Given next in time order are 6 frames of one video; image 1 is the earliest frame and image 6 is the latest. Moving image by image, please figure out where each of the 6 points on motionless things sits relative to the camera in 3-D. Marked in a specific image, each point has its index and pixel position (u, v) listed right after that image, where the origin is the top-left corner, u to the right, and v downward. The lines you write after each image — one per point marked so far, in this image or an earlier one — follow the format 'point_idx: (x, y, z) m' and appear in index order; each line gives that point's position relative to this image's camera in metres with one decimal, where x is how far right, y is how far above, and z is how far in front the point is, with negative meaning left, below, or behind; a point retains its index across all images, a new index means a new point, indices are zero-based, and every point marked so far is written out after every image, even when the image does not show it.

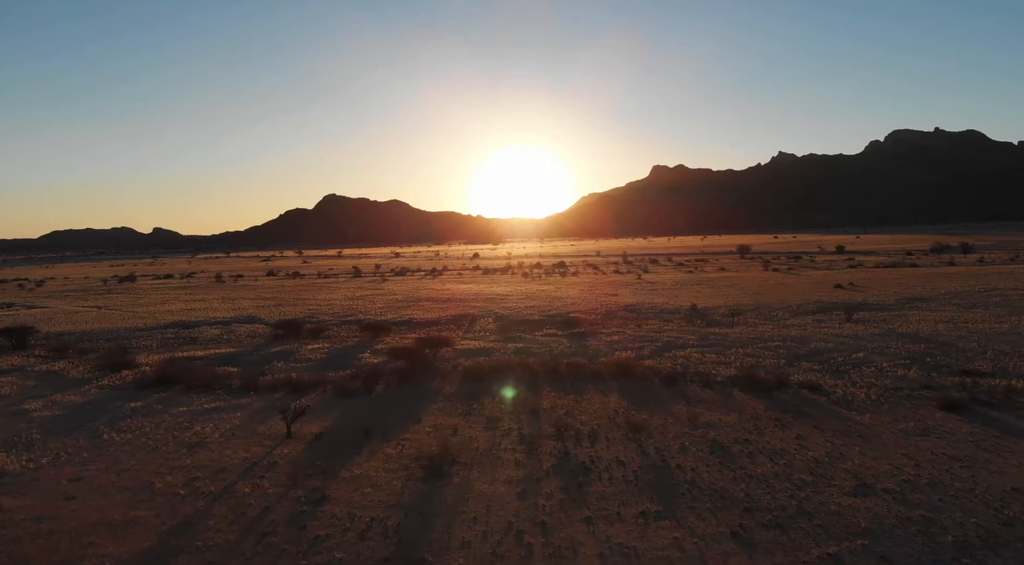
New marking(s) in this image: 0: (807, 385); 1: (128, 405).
0: (+7.7, -2.7, +17.5) m
1: (-10.5, -3.4, +18.3) m
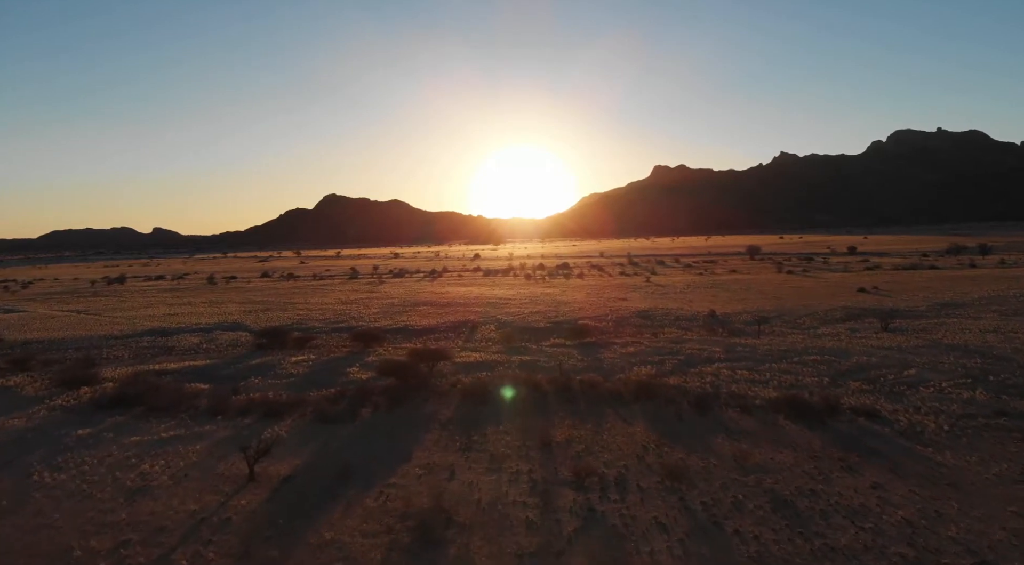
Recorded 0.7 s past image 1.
0: (+7.9, -2.9, +15.1) m
1: (-10.3, -3.6, +15.8) m
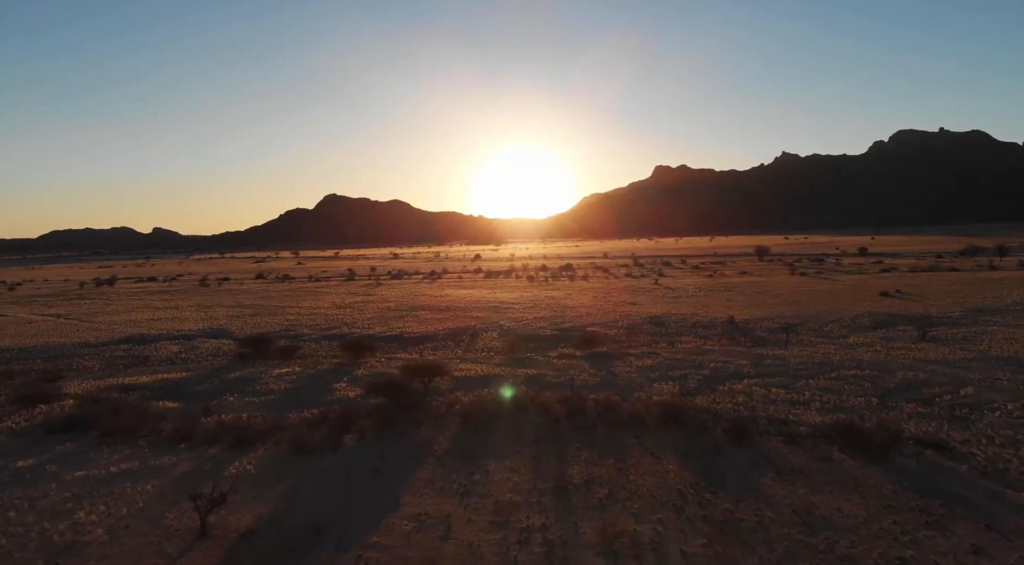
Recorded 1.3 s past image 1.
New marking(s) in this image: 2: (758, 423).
0: (+8.0, -3.1, +12.9) m
1: (-10.2, -3.7, +13.7) m
2: (+5.3, -3.0, +14.4) m
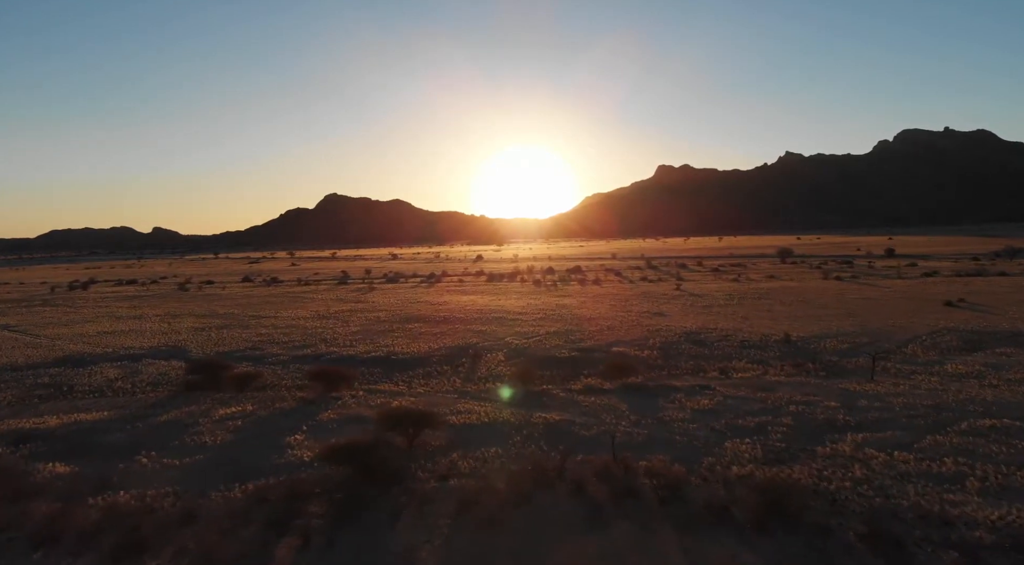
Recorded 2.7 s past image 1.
0: (+8.4, -3.5, +8.0) m
1: (-9.9, -4.1, +8.8) m
2: (+5.6, -3.4, +9.5) m
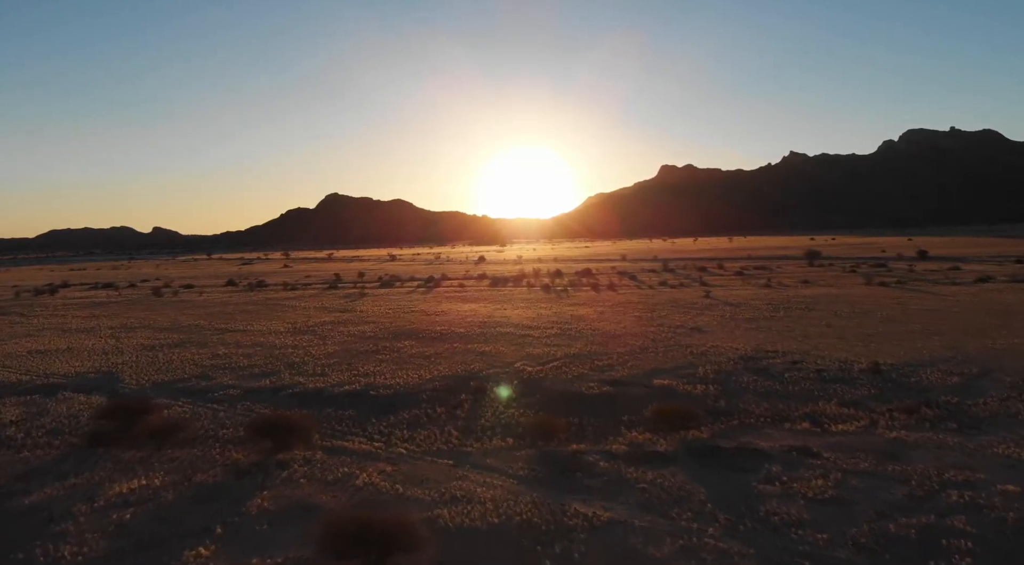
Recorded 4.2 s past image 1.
0: (+8.7, -3.9, +2.8) m
1: (-9.6, -4.5, +3.7) m
2: (+5.9, -3.8, +4.3) m
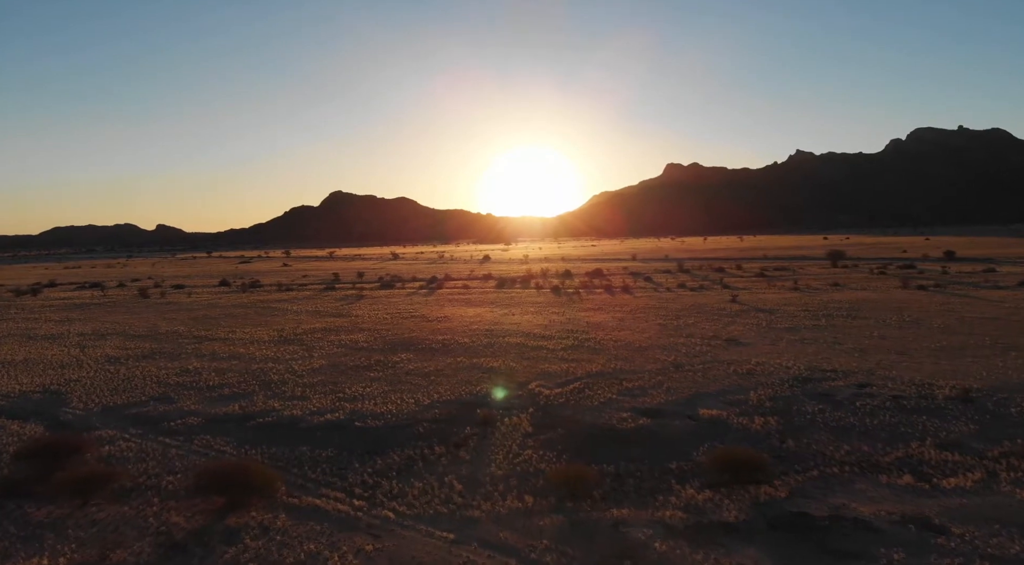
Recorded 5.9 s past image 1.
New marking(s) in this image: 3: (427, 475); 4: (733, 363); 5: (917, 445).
0: (+8.9, -4.1, -0.3) m
1: (-9.3, -4.7, +0.6) m
2: (+6.2, -4.0, +1.2) m
3: (-1.5, -3.4, +11.8) m
4: (+6.5, -2.4, +19.7) m
5: (+7.7, -3.0, +12.9) m
